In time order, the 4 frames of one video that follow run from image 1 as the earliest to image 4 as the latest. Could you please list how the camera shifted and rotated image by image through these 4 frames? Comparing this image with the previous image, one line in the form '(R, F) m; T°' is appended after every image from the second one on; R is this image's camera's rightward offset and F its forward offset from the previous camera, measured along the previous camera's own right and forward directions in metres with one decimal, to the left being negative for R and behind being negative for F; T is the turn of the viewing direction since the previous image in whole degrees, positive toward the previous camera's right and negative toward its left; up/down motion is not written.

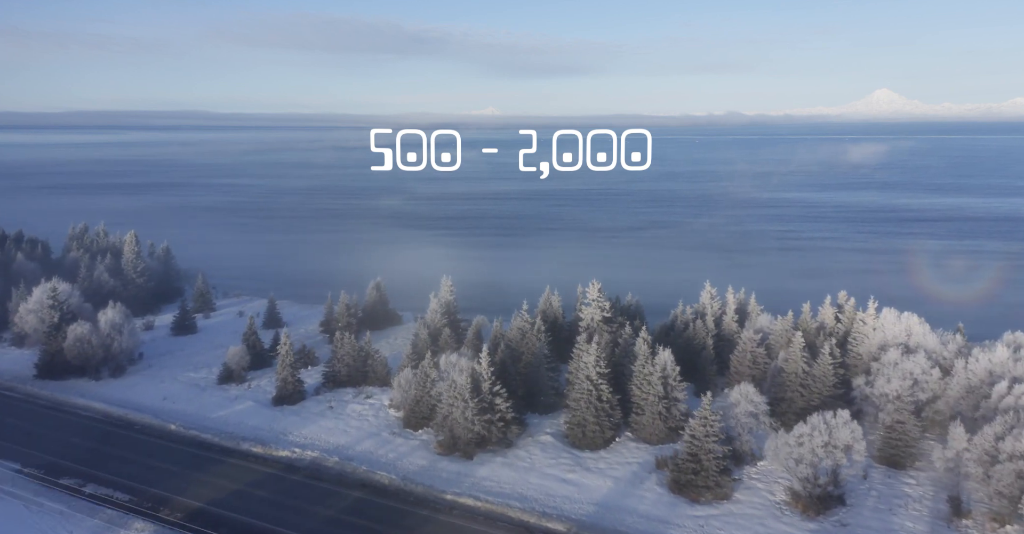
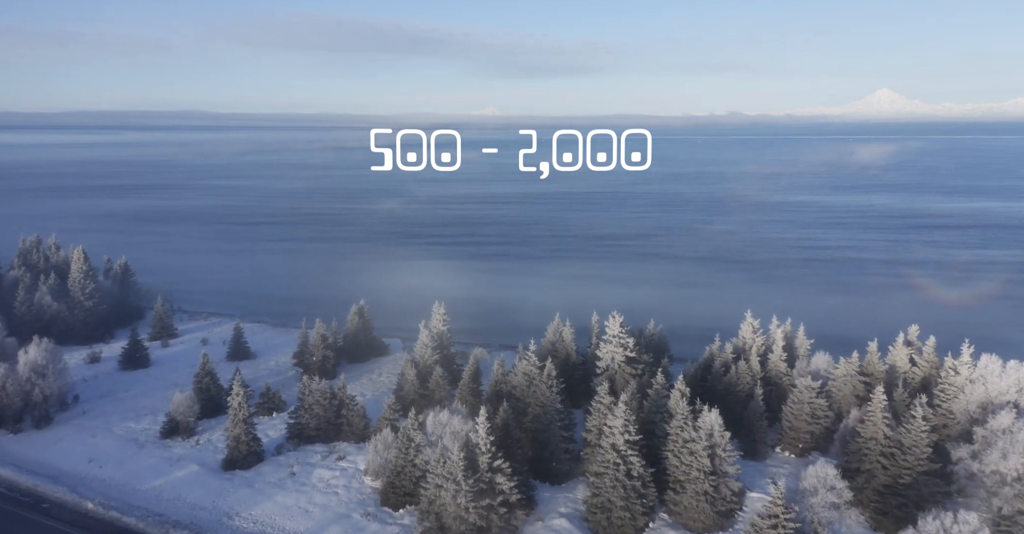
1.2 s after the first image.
(-0.1, +3.3) m; 0°
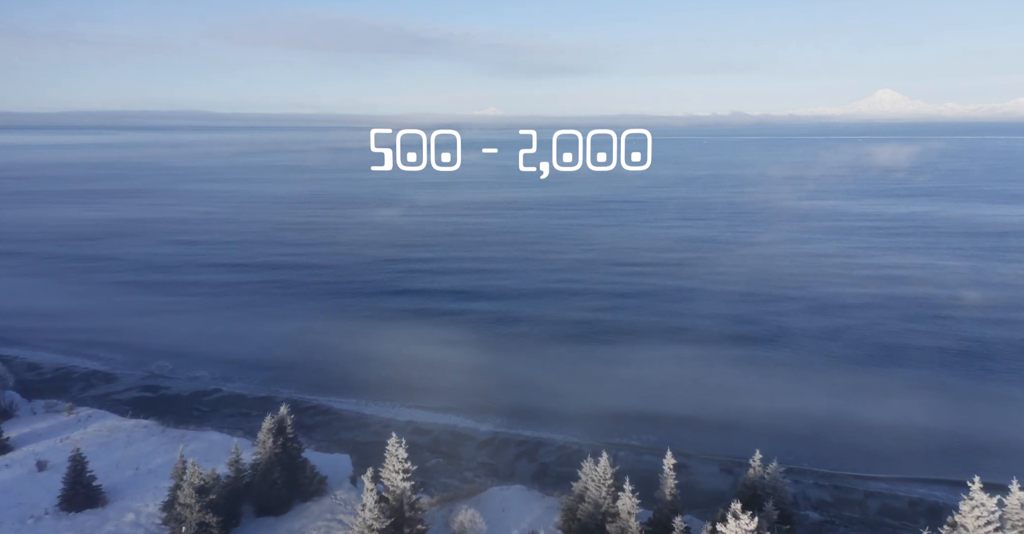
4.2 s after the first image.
(-0.2, +8.3) m; 0°
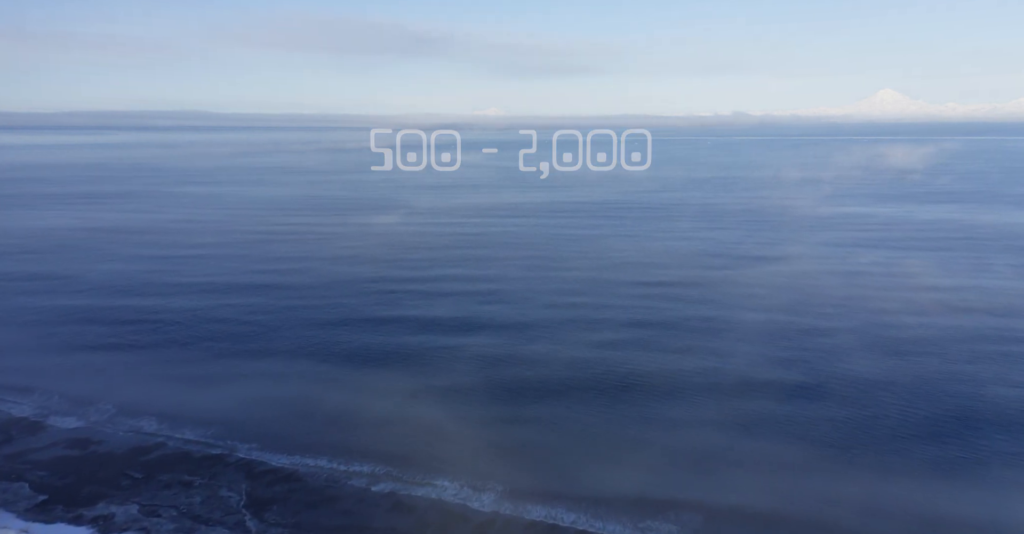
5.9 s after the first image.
(-0.1, +4.7) m; 0°
